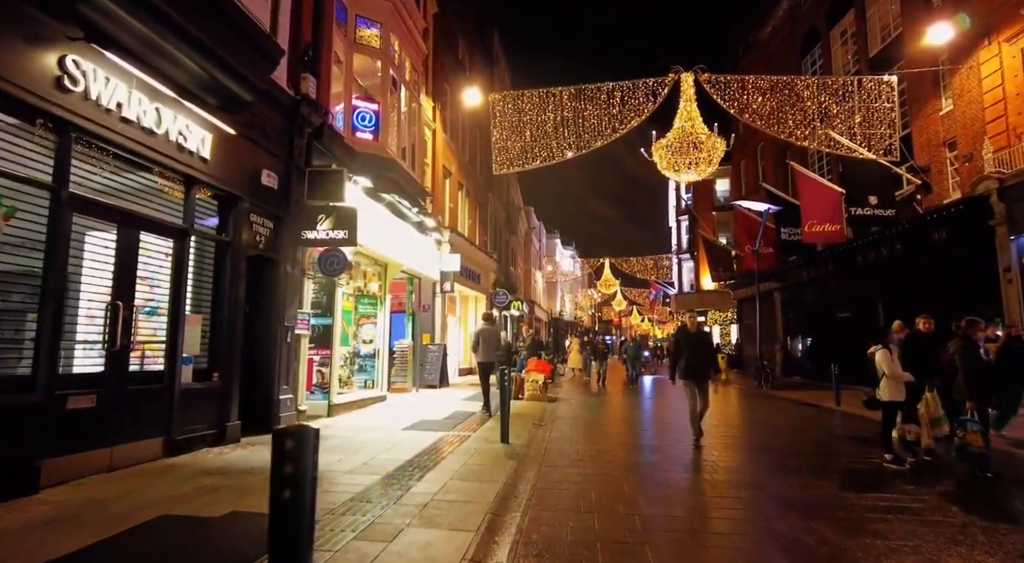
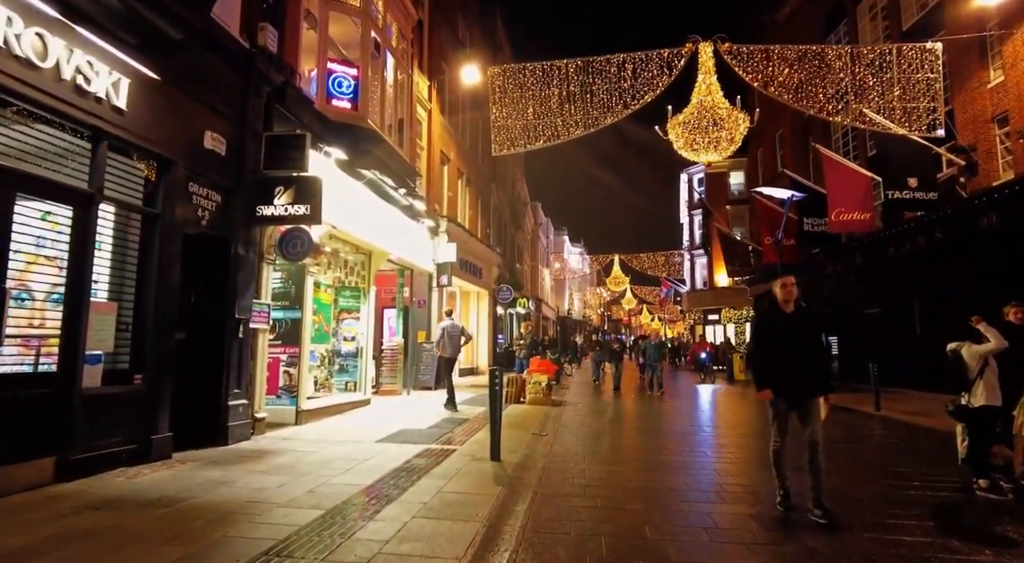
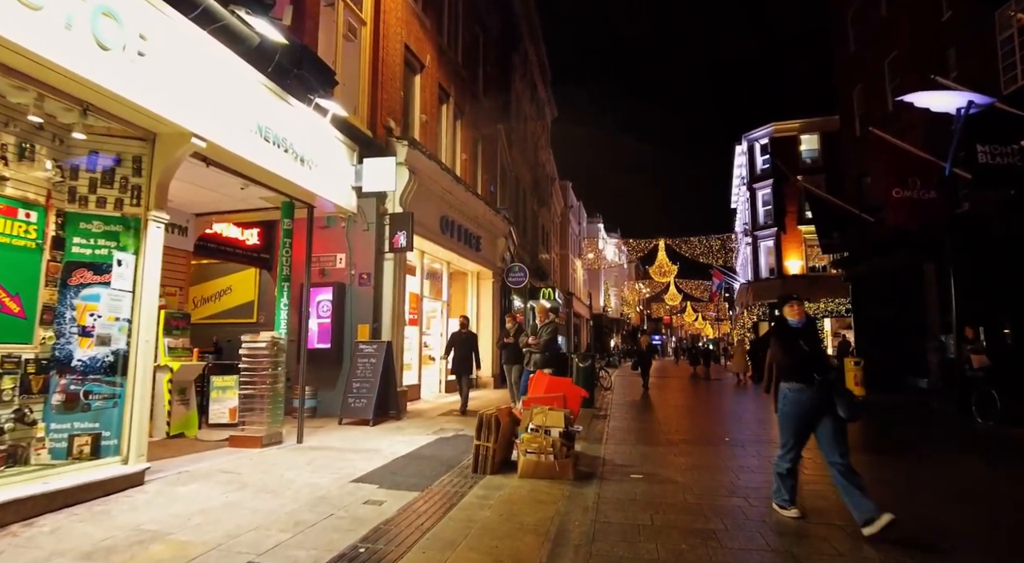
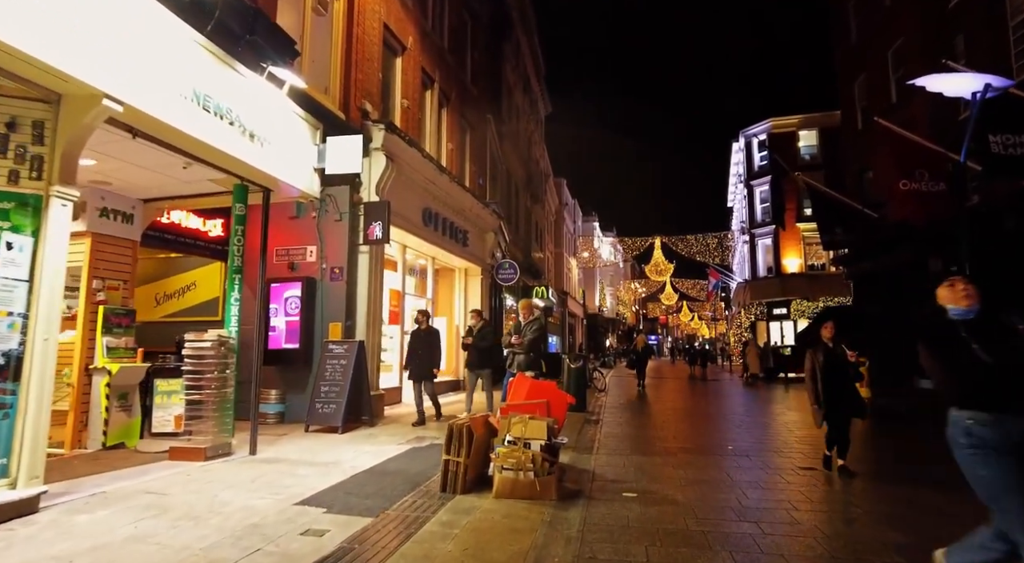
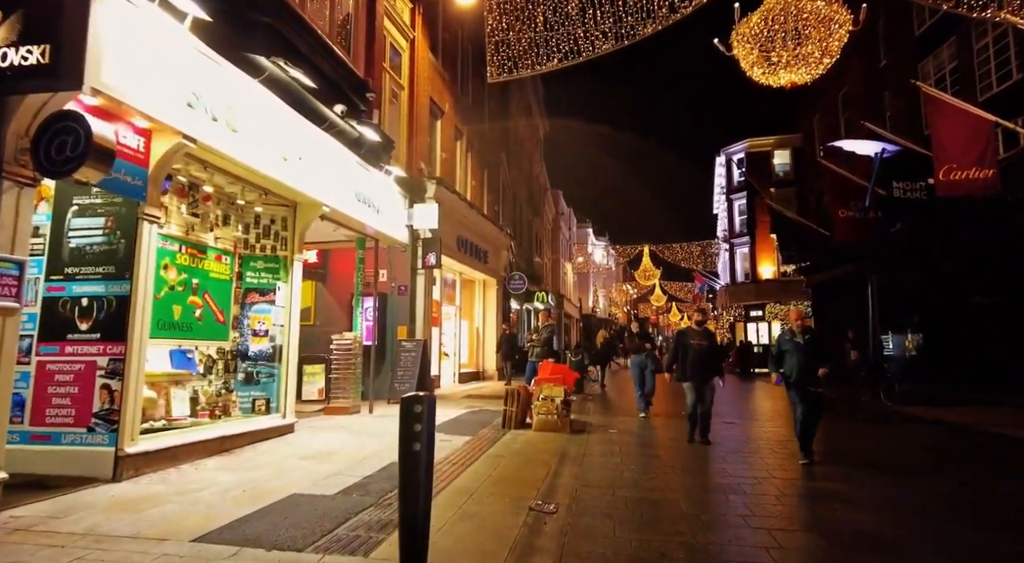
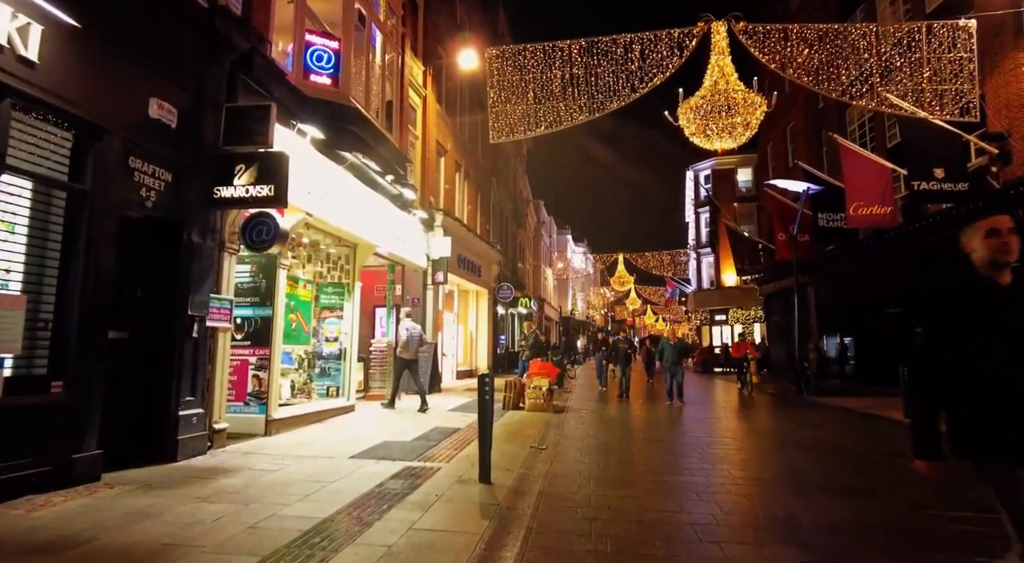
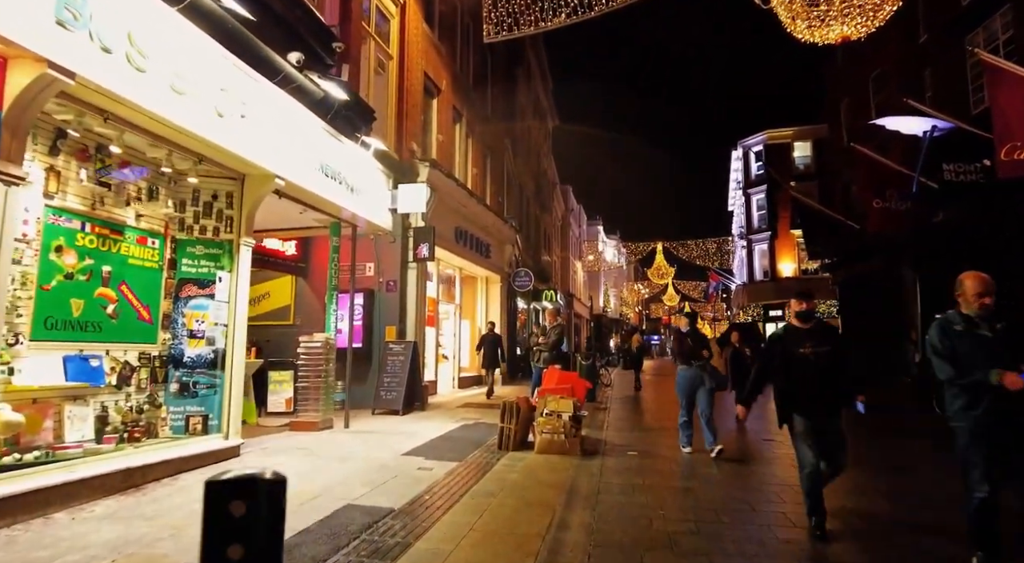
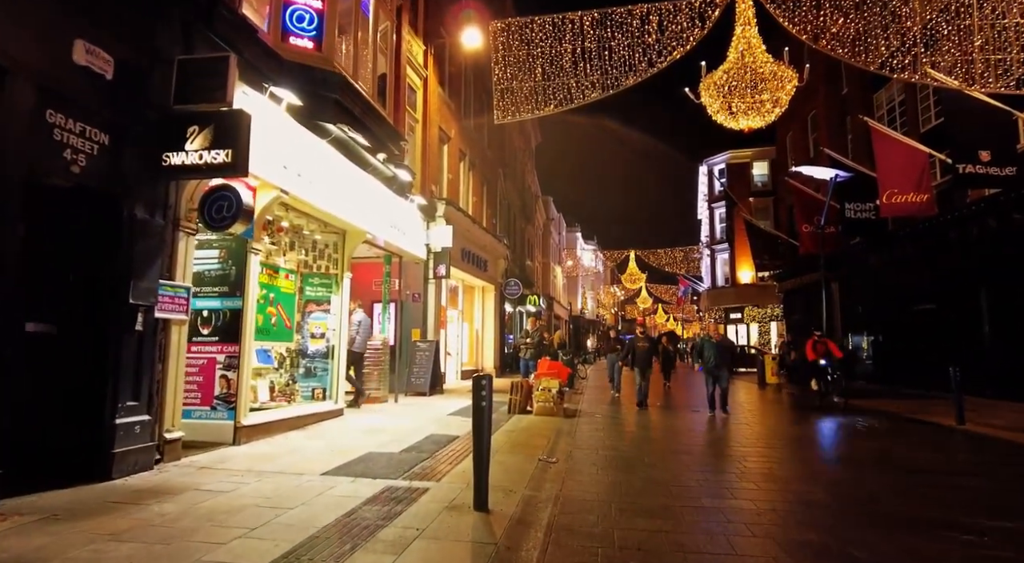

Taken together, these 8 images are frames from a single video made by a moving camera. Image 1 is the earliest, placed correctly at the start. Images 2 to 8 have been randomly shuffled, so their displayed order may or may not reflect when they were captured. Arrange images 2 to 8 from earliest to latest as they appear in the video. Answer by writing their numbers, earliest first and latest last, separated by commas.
2, 6, 8, 5, 7, 3, 4
